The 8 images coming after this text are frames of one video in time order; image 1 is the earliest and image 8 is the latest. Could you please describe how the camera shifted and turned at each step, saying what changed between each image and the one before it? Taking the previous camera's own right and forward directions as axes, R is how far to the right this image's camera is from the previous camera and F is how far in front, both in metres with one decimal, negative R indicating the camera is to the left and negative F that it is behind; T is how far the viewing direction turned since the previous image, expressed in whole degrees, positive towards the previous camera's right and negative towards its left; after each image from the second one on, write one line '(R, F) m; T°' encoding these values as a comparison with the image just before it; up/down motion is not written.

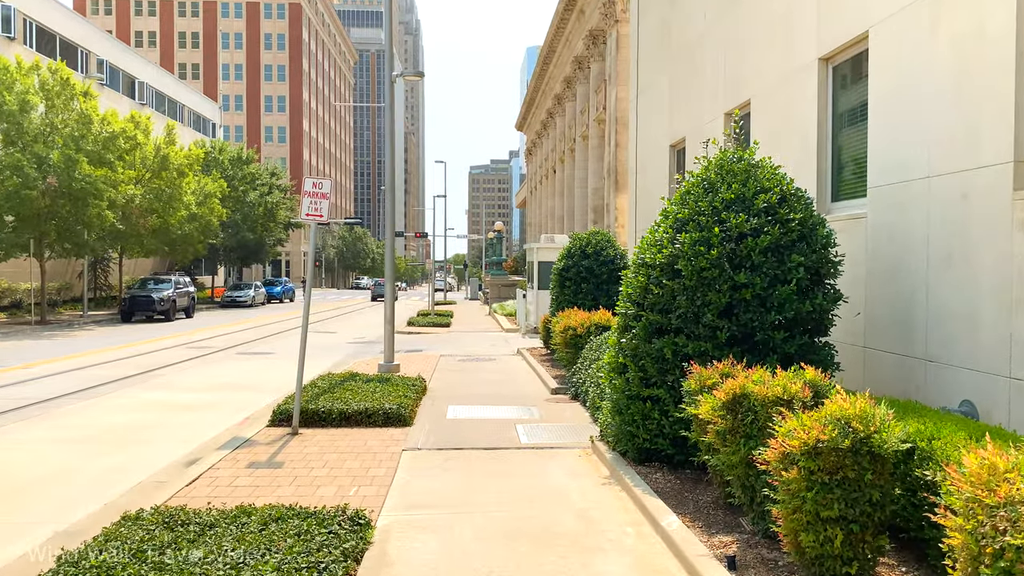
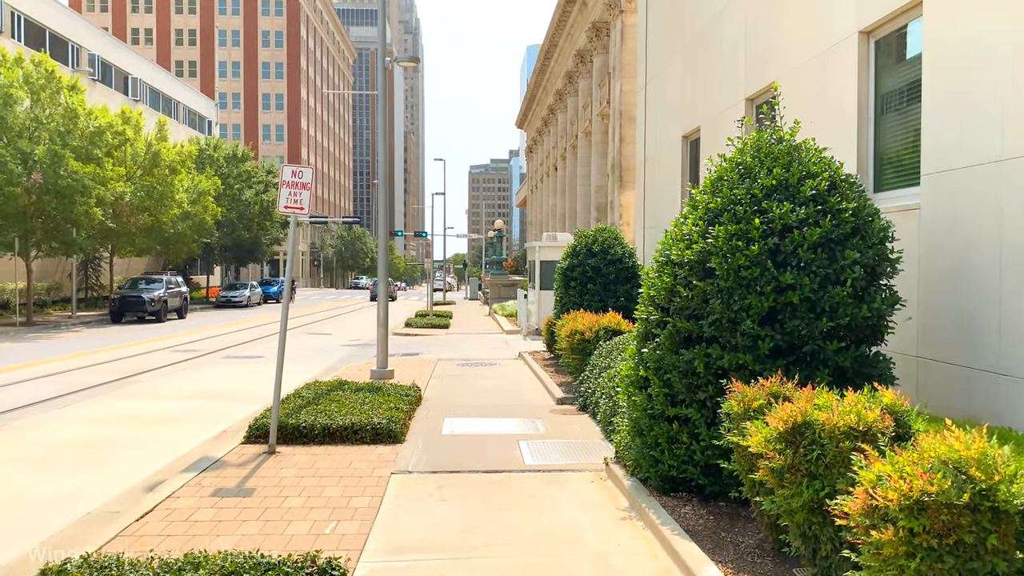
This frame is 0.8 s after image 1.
(0.0, +0.9) m; 0°
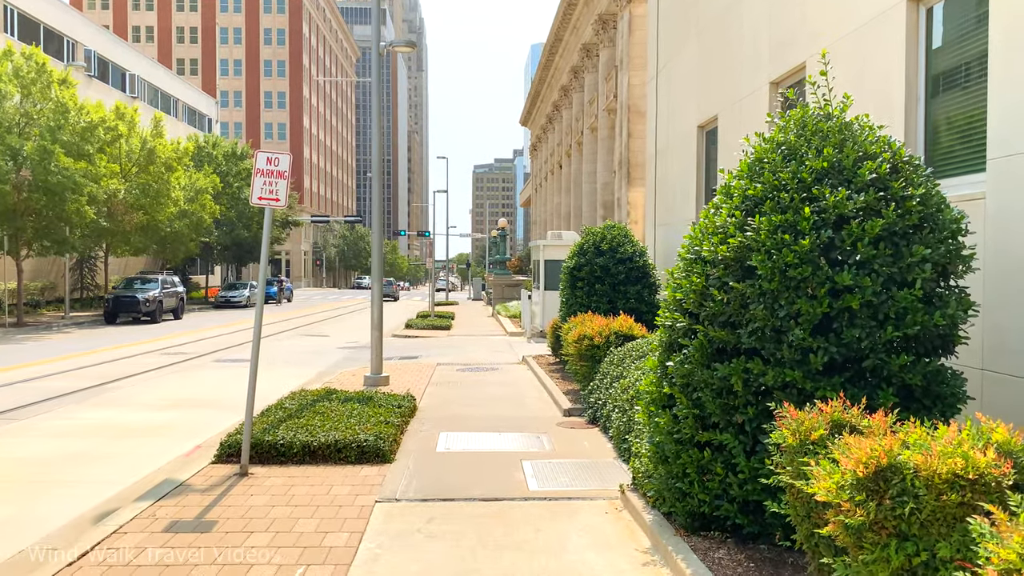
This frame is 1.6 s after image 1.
(0.0, +0.8) m; 0°
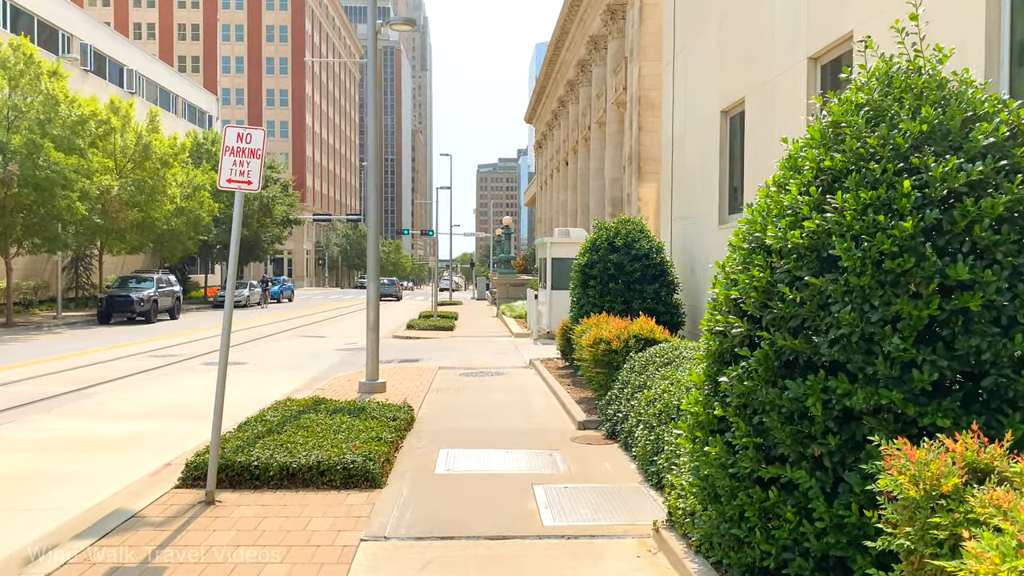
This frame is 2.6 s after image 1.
(0.0, +0.9) m; 0°
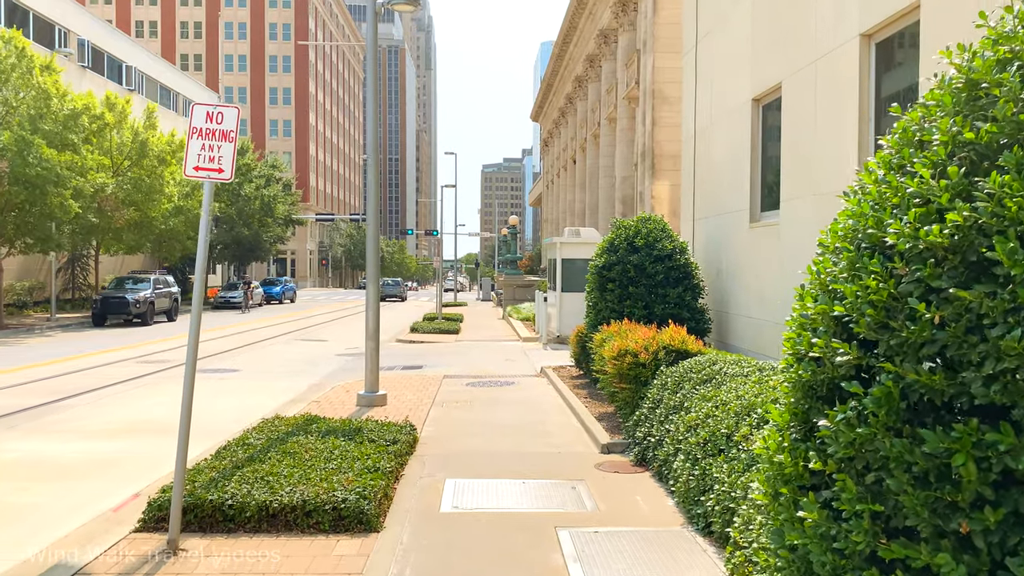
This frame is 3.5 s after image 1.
(-0.1, +0.9) m; 0°
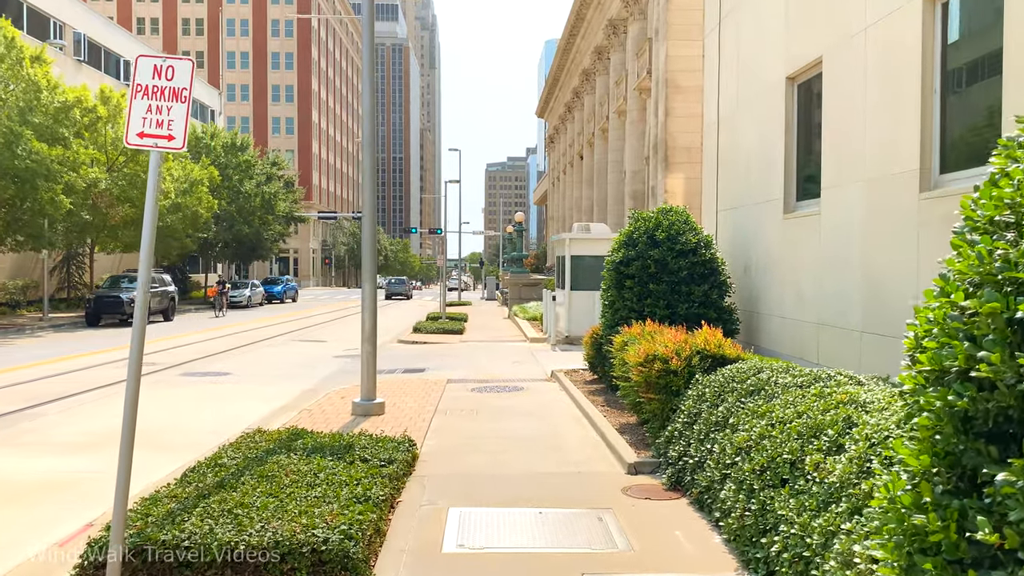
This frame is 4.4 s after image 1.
(-0.1, +0.9) m; 0°
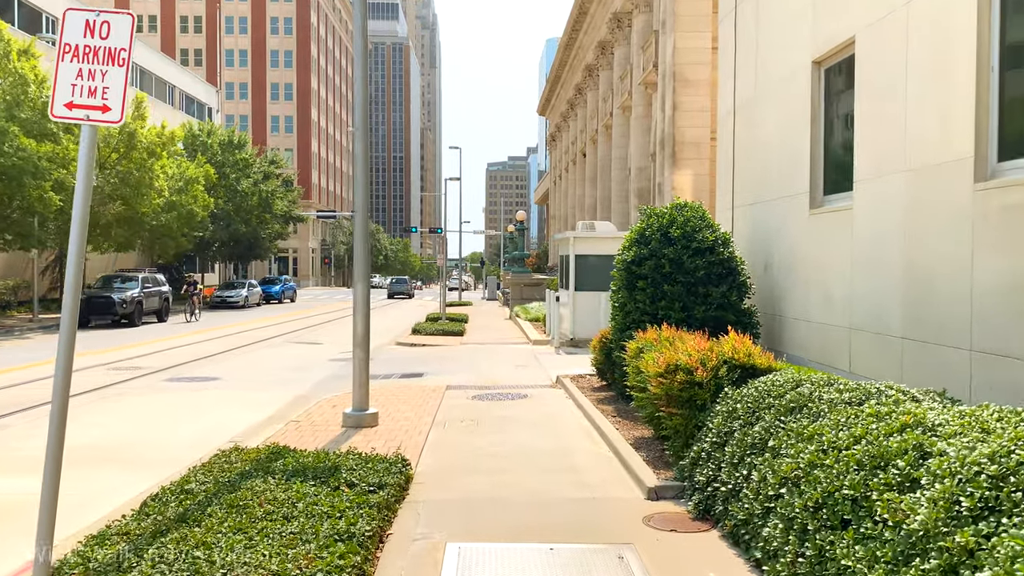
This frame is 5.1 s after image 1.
(0.0, +0.7) m; 0°
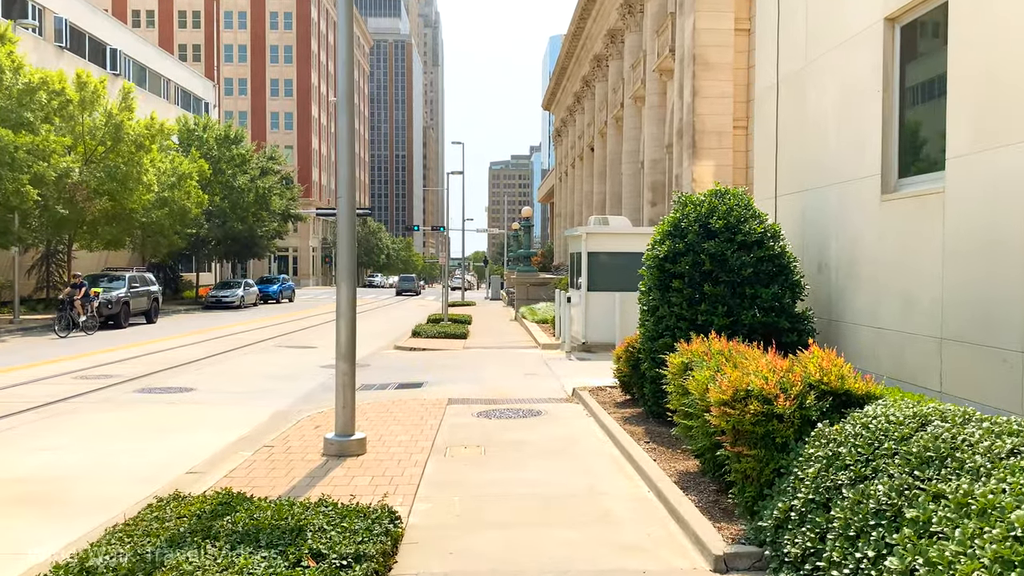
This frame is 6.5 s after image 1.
(-0.1, +1.4) m; 0°
